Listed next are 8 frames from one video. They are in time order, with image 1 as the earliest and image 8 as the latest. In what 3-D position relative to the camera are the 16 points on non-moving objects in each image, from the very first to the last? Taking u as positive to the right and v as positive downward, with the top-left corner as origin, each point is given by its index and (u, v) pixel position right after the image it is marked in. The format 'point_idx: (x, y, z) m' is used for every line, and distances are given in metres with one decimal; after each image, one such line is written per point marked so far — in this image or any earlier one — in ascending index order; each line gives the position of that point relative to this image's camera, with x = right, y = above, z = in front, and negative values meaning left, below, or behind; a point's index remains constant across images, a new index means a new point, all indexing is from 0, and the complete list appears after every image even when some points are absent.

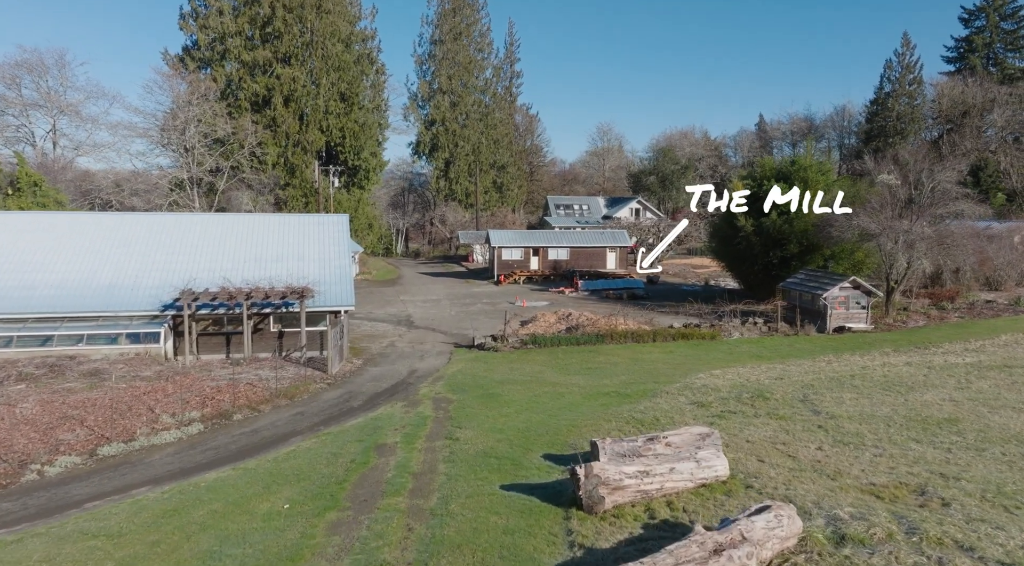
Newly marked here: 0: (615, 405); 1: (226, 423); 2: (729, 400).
0: (+2.4, -2.8, +17.0) m
1: (-5.8, -2.8, +15.3) m
2: (+4.9, -2.7, +17.0) m
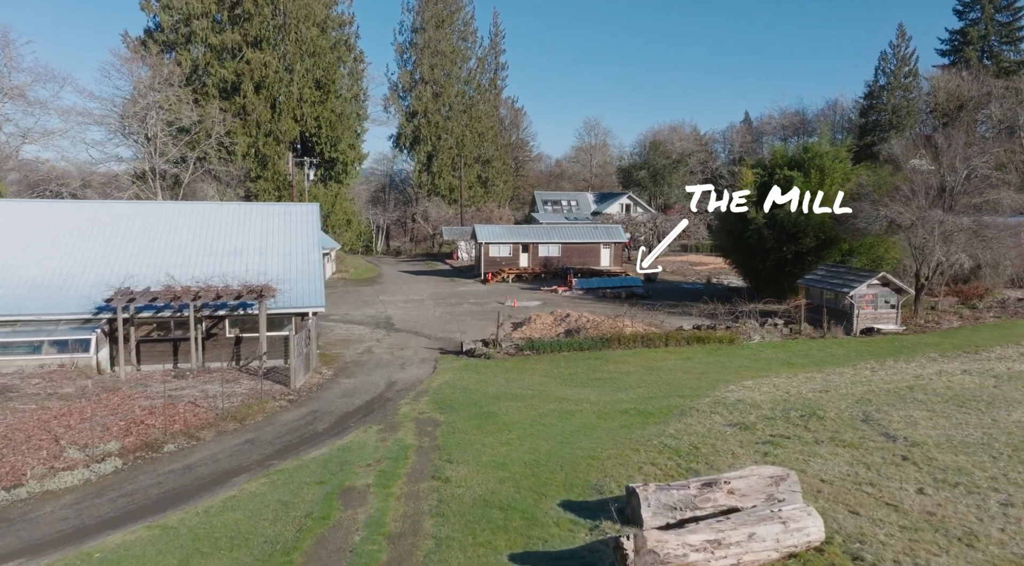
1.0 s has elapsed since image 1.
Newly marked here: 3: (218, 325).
0: (+2.4, -2.7, +14.0) m
1: (-5.8, -2.8, +12.1) m
2: (+4.9, -2.6, +14.0) m
3: (-7.8, -1.1, +19.9) m
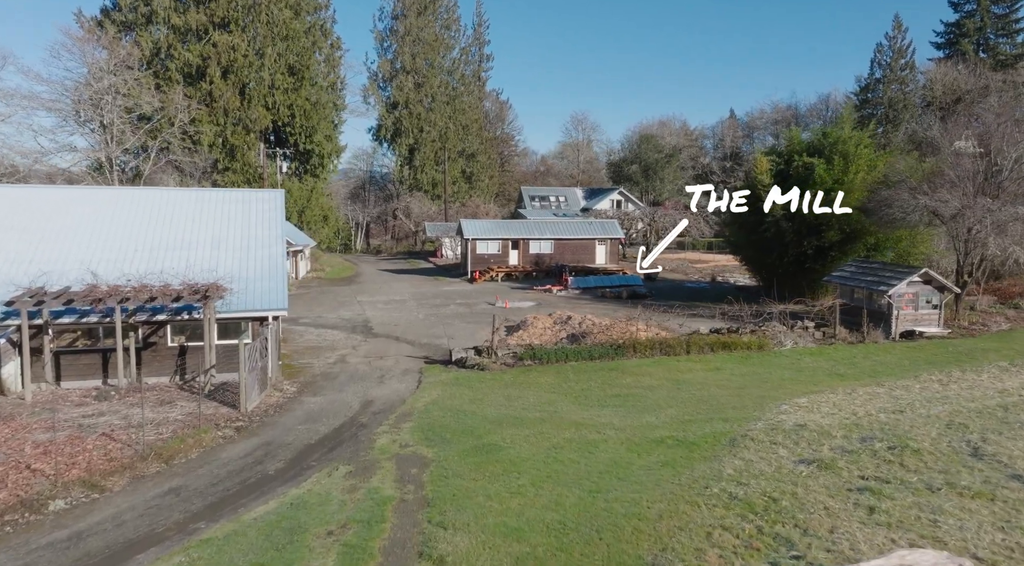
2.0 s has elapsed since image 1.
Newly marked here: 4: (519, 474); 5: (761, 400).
0: (+2.5, -2.6, +10.8) m
1: (-5.6, -2.7, +8.8) m
2: (+5.0, -2.5, +10.9) m
3: (-7.8, -1.1, +16.5) m
4: (+0.1, -2.6, +10.3) m
5: (+4.8, -2.3, +14.5) m
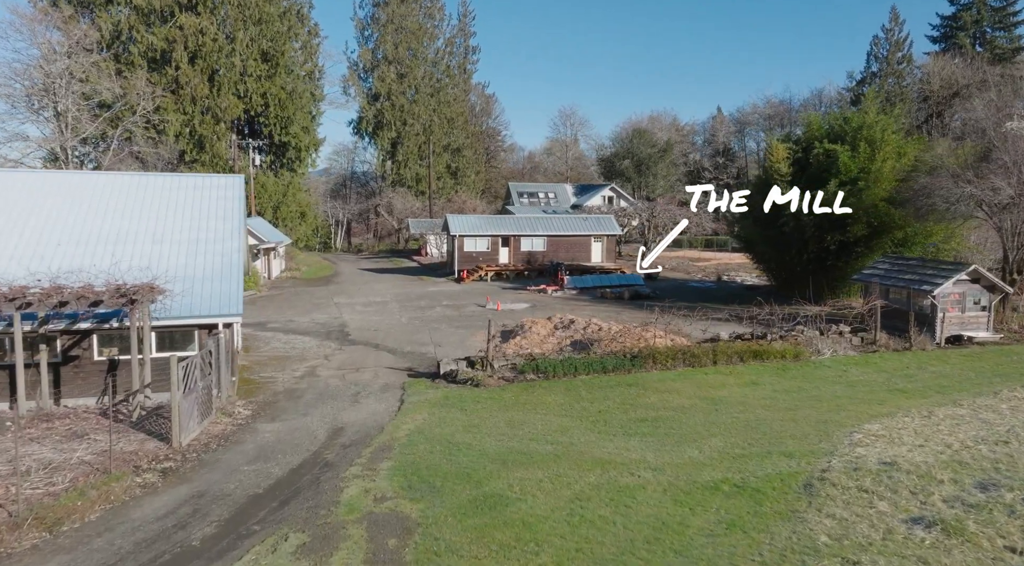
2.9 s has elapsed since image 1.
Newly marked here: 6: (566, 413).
0: (+2.7, -2.6, +8.0) m
1: (-5.4, -2.8, +5.8) m
2: (+5.2, -2.5, +8.2) m
3: (-7.8, -1.1, +13.5) m
4: (+0.2, -2.6, +7.5) m
5: (+4.9, -2.2, +11.7) m
6: (+0.9, -2.2, +13.0) m
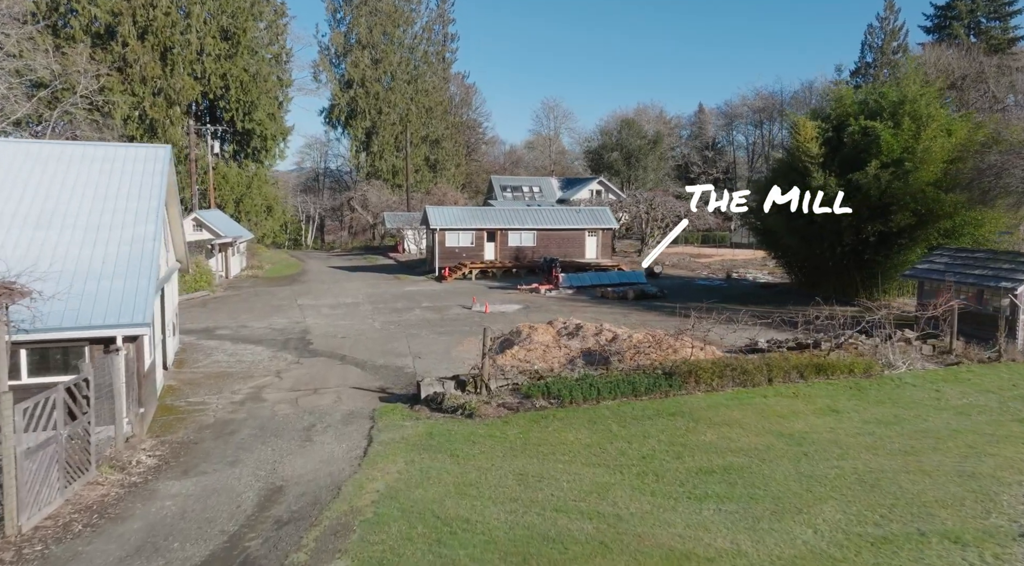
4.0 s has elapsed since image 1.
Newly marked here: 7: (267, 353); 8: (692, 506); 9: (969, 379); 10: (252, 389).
0: (+2.9, -2.5, +4.4) m
1: (-5.1, -2.7, +1.9) m
2: (+5.5, -2.4, +4.6) m
3: (-7.7, -1.1, +9.5) m
4: (+0.5, -2.6, +3.7) m
5: (+5.0, -2.2, +8.1) m
6: (+1.1, -2.2, +9.3) m
7: (-6.1, -1.7, +18.9) m
8: (+1.9, -2.3, +7.9) m
9: (+8.3, -1.7, +13.7) m
10: (-5.1, -2.1, +14.7) m
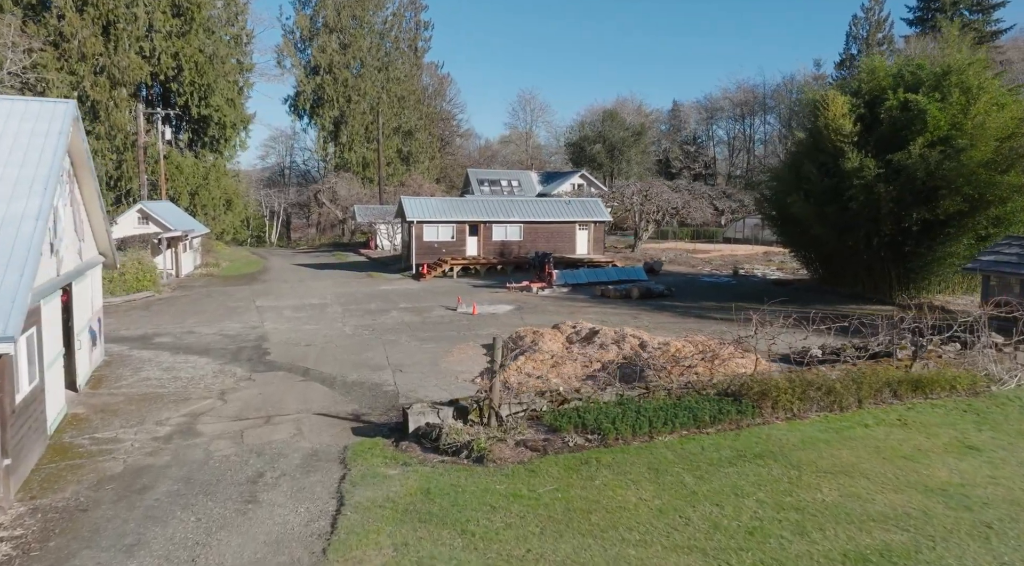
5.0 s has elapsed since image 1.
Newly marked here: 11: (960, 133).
0: (+3.5, -2.5, +1.3) m
1: (-4.4, -2.7, -1.5) m
2: (+6.0, -2.3, +1.6) m
3: (-7.3, -1.1, +6.0) m
4: (+1.1, -2.5, +0.6) m
5: (+5.5, -2.1, +5.1) m
6: (+1.4, -2.1, +6.2) m
7: (-6.1, -1.7, +15.4) m
8: (+2.3, -2.2, +4.8) m
9: (+8.5, -1.6, +10.8) m
10: (-4.9, -2.0, +11.2) m
11: (+11.6, +3.9, +19.4) m
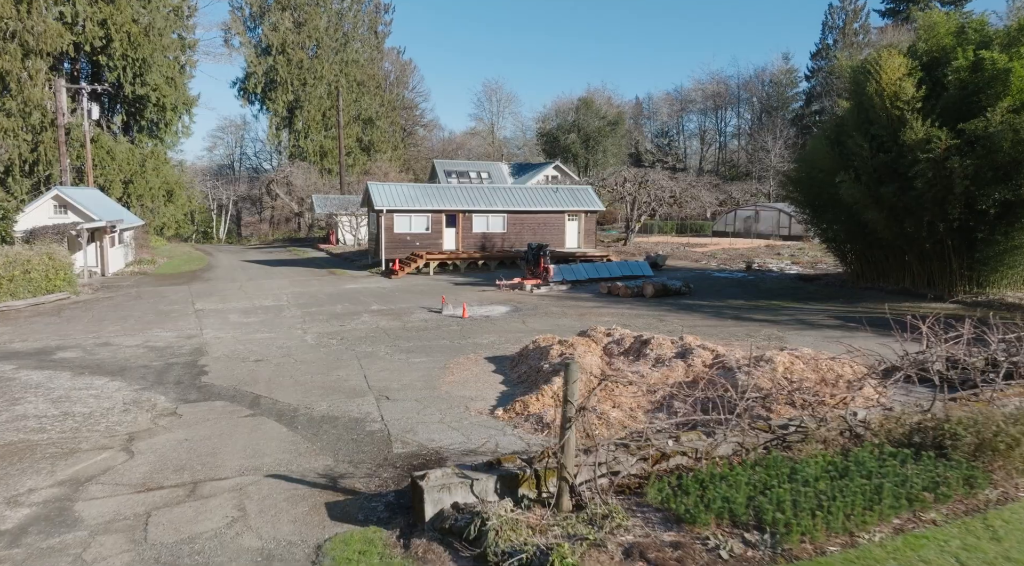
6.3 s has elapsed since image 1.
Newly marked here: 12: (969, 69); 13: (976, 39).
0: (+4.7, -2.4, -2.3) m
1: (-3.1, -2.6, -5.5) m
2: (+7.1, -2.2, -1.9) m
3: (-6.4, -1.0, +1.8) m
4: (+2.3, -2.4, -3.2) m
5: (+6.4, -2.0, +1.6) m
6: (+2.3, -2.0, +2.4) m
7: (-5.8, -1.7, +11.3) m
8: (+3.3, -2.1, +1.1) m
9: (+9.1, -1.5, +7.5) m
10: (-4.4, -2.0, +7.1) m
11: (+11.6, +4.0, +16.2) m
12: (+10.6, +5.0, +17.5) m
13: (+10.9, +5.8, +17.9) m
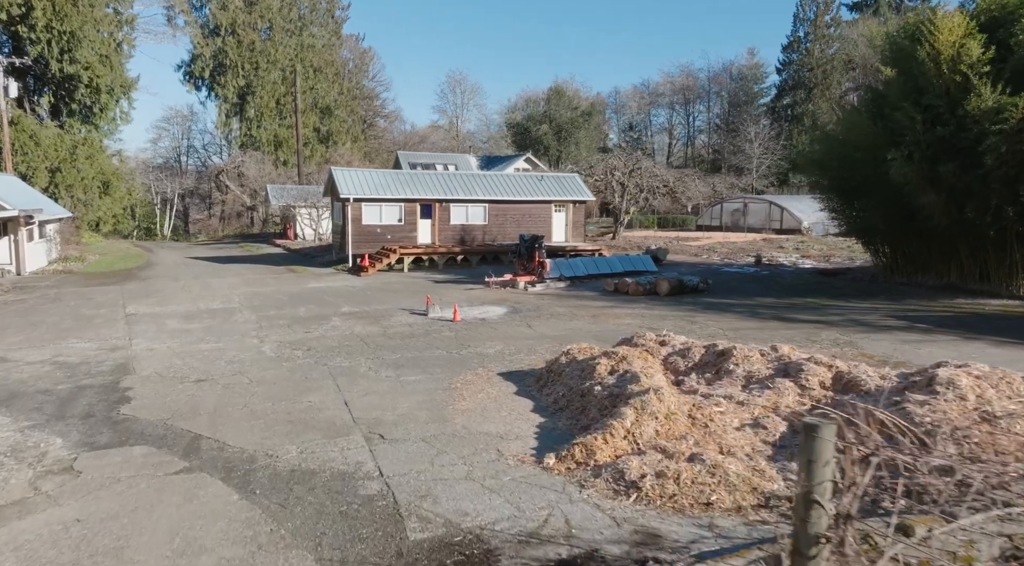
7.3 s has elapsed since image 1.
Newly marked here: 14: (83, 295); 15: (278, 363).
0: (+5.9, -2.3, -5.0) m
1: (-1.7, -2.6, -8.7) m
2: (+8.3, -2.1, -4.4) m
3: (-5.4, -1.0, -1.6) m
4: (+3.6, -2.3, -6.0) m
5: (+7.4, -1.8, -1.0) m
6: (+3.2, -1.9, -0.4) m
7: (-5.4, -1.6, +7.9) m
8: (+4.3, -2.0, -1.7) m
9: (+9.7, -1.4, +5.0) m
10: (-3.7, -1.9, +3.9) m
11: (+11.7, +4.2, +13.9) m
12: (+10.6, +5.1, +15.1) m
13: (+10.9, +6.0, +15.6) m
14: (-11.0, -0.4, +19.3) m
15: (-3.5, -1.2, +11.3) m
